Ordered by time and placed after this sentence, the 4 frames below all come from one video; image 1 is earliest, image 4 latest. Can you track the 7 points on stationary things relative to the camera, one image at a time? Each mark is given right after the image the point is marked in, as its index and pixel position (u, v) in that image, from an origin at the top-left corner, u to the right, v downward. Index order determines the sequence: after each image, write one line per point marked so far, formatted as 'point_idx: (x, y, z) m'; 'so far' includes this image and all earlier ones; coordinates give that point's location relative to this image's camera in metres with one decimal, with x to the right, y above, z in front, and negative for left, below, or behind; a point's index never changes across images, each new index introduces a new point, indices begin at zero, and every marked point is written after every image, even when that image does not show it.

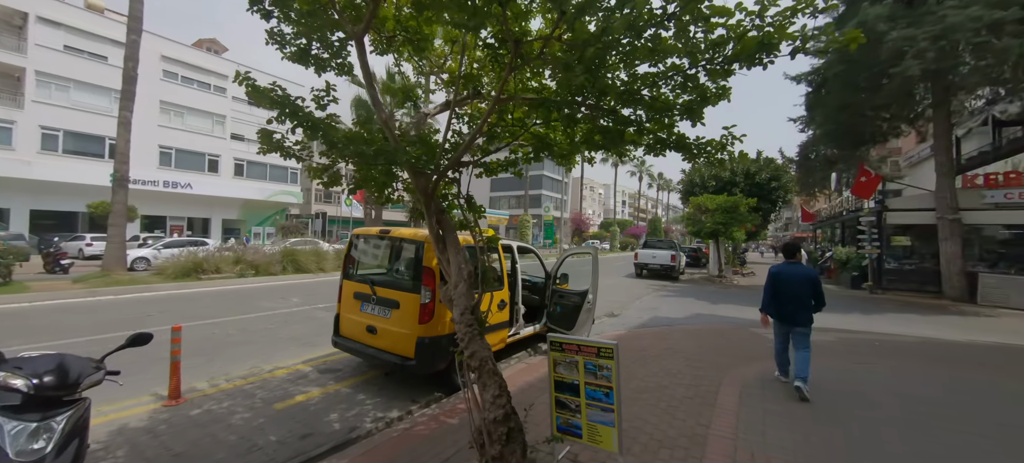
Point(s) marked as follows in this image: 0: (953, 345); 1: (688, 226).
0: (+7.9, -2.0, +7.1) m
1: (+8.2, +0.3, +18.6) m
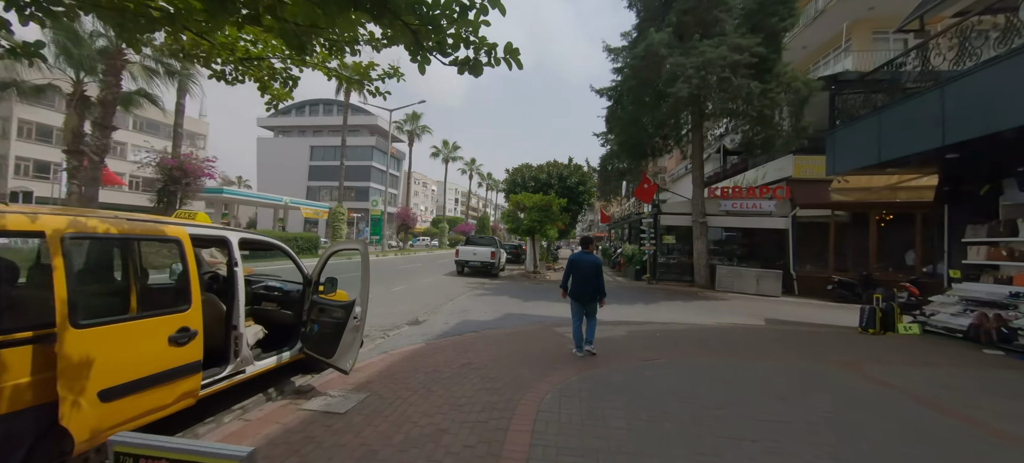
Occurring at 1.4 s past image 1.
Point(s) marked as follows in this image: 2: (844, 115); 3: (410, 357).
0: (+4.0, -2.0, +8.2) m
1: (-0.2, +0.4, +18.8) m
2: (+8.0, +2.8, +9.6) m
3: (-1.4, -1.7, +5.5) m
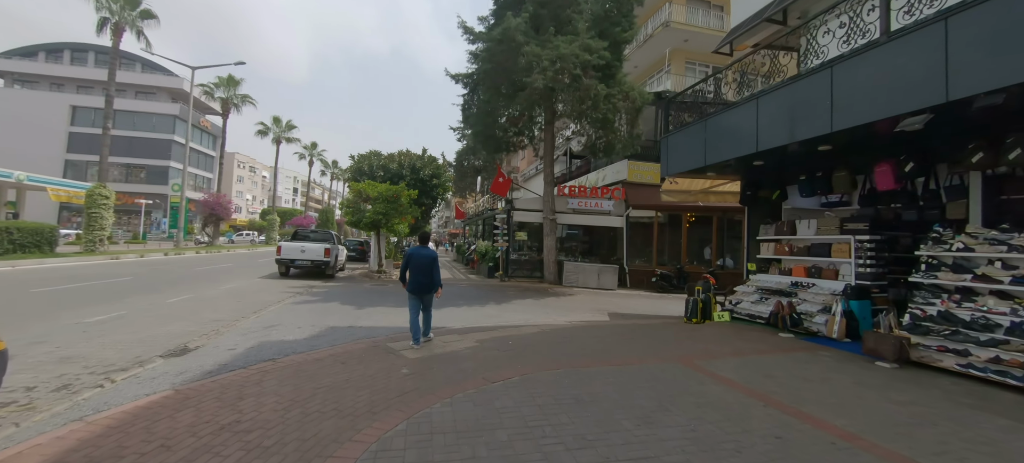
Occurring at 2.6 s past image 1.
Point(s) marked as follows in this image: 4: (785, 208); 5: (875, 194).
0: (+1.0, -1.9, +7.7) m
1: (-6.6, +0.7, +16.2) m
2: (+4.2, +2.8, +10.4) m
3: (-3.2, -1.6, +3.4) m
4: (+6.2, +0.5, +9.0) m
5: (+6.6, +0.7, +7.3) m
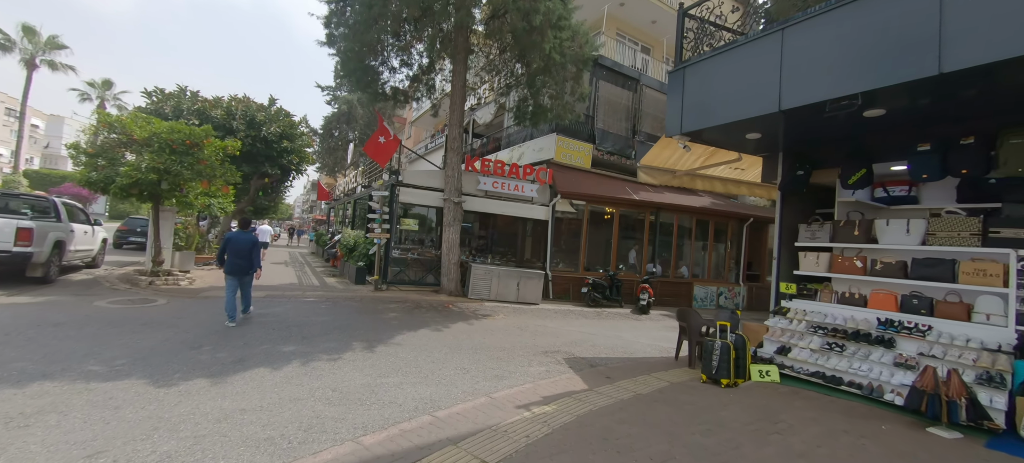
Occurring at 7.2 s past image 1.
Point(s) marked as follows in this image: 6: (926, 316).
0: (+0.1, -1.8, +3.2) m
1: (-9.5, +1.4, +9.0) m
2: (+2.7, +2.9, +6.7) m
3: (-2.5, -1.3, -2.2) m
4: (+4.9, +0.4, +5.9) m
5: (+5.8, +0.6, +4.4) m
6: (+4.9, -1.0, +4.7) m
